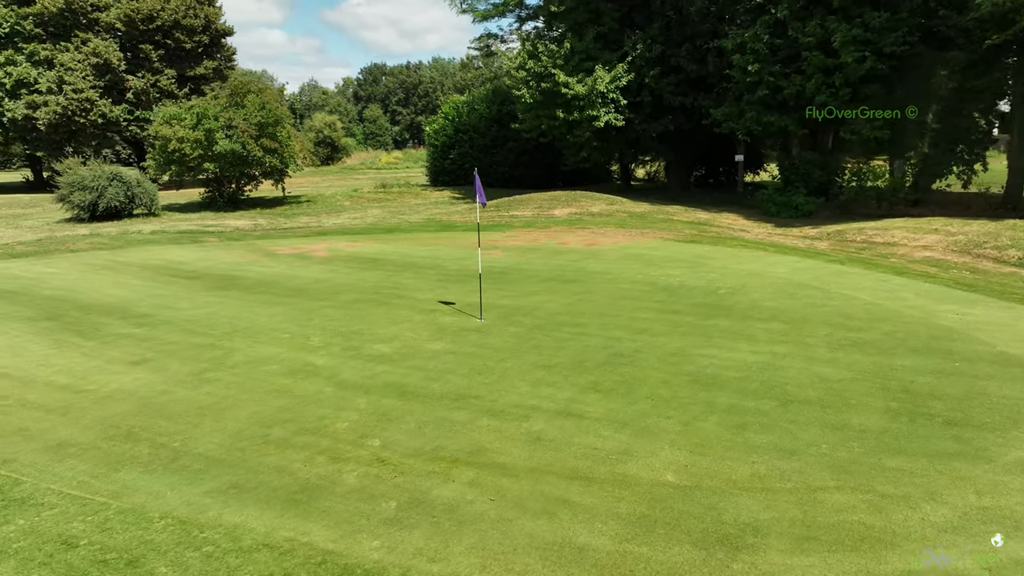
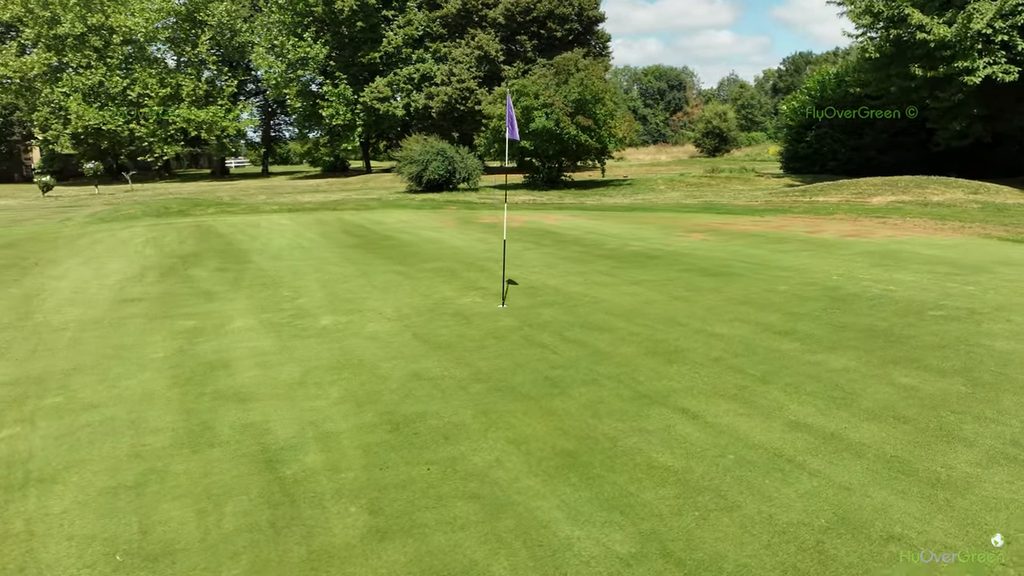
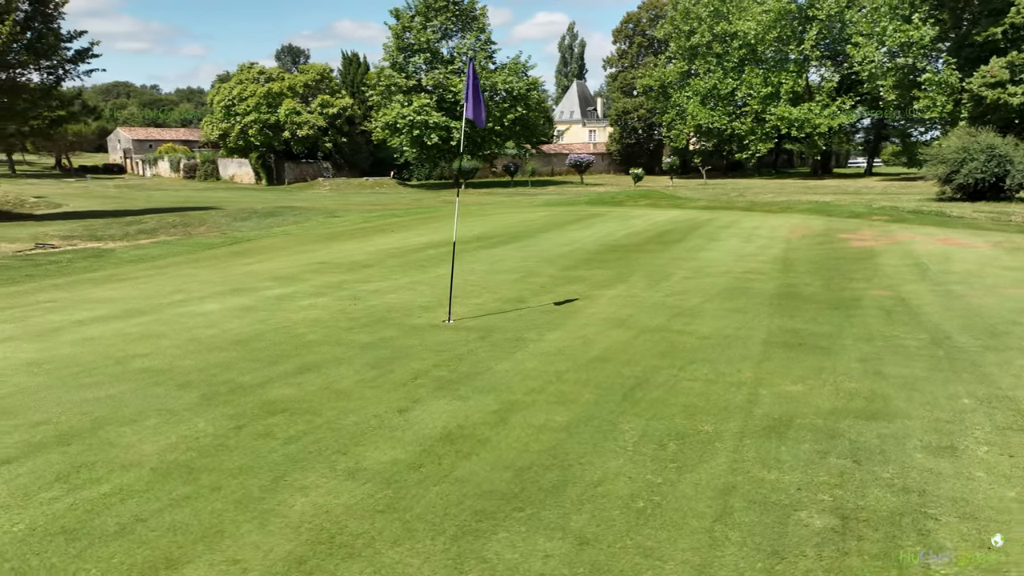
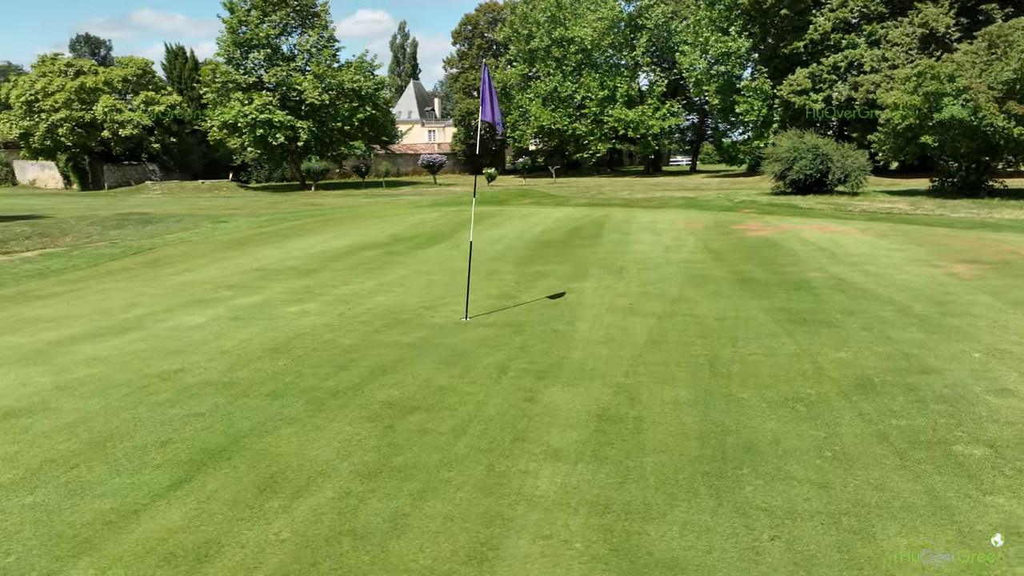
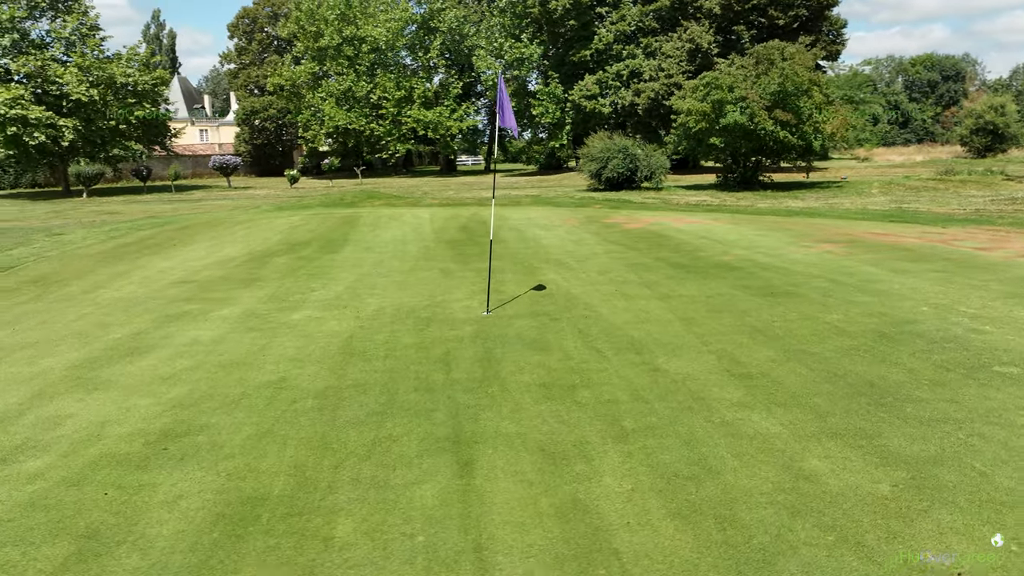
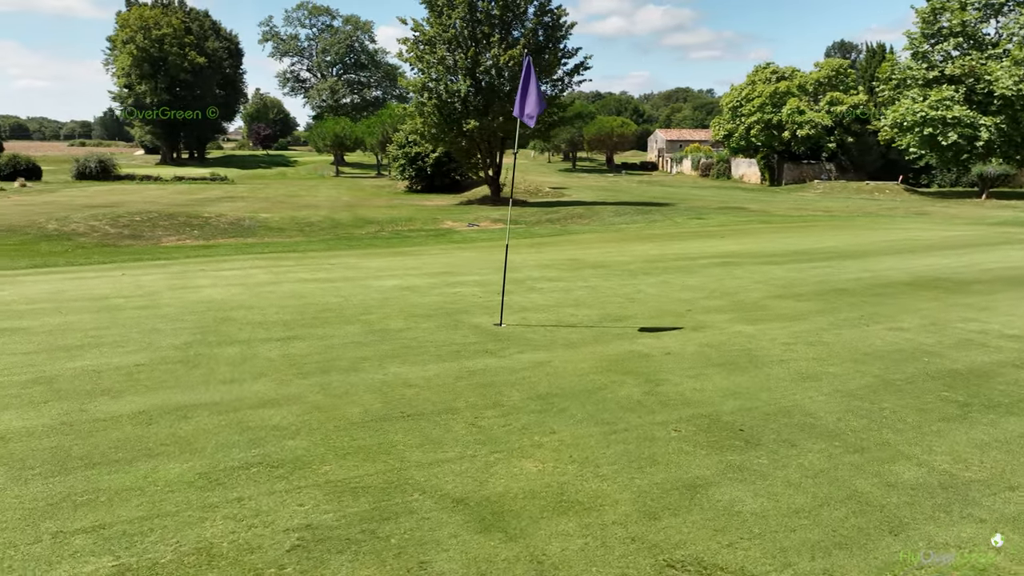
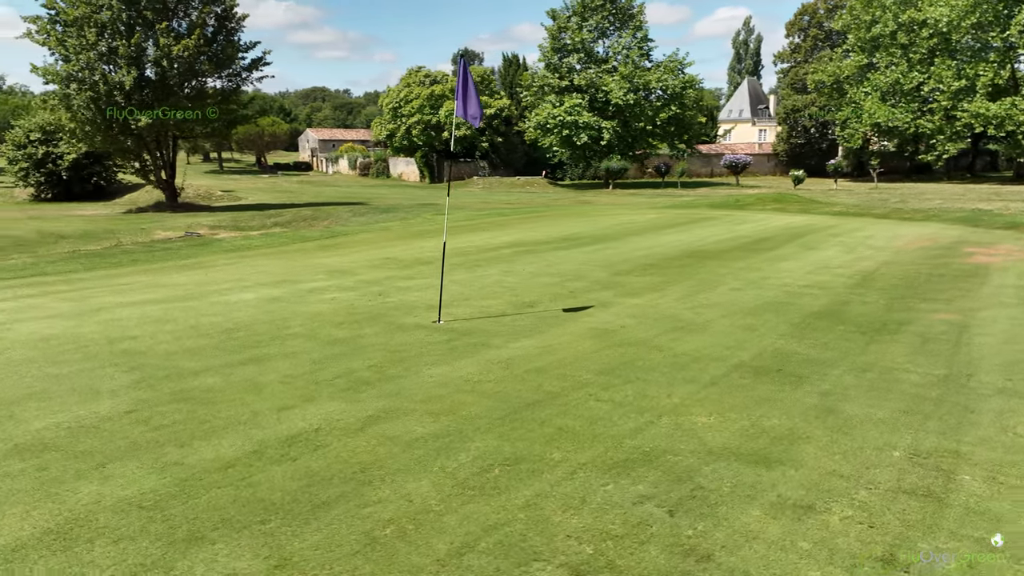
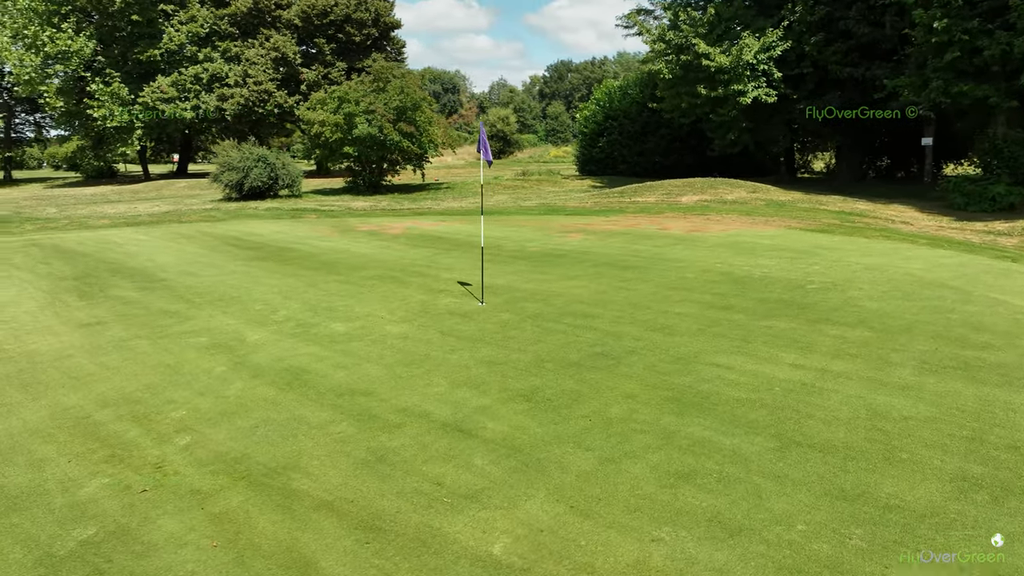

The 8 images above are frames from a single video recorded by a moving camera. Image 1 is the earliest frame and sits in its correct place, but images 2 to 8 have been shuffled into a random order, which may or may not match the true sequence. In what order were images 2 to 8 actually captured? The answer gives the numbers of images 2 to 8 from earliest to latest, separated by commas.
8, 2, 5, 4, 3, 7, 6
